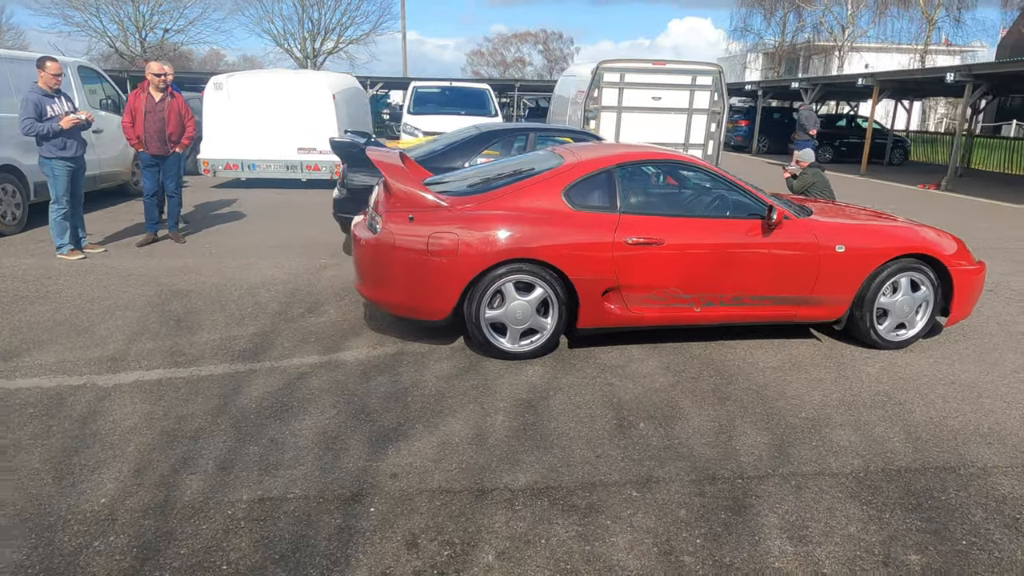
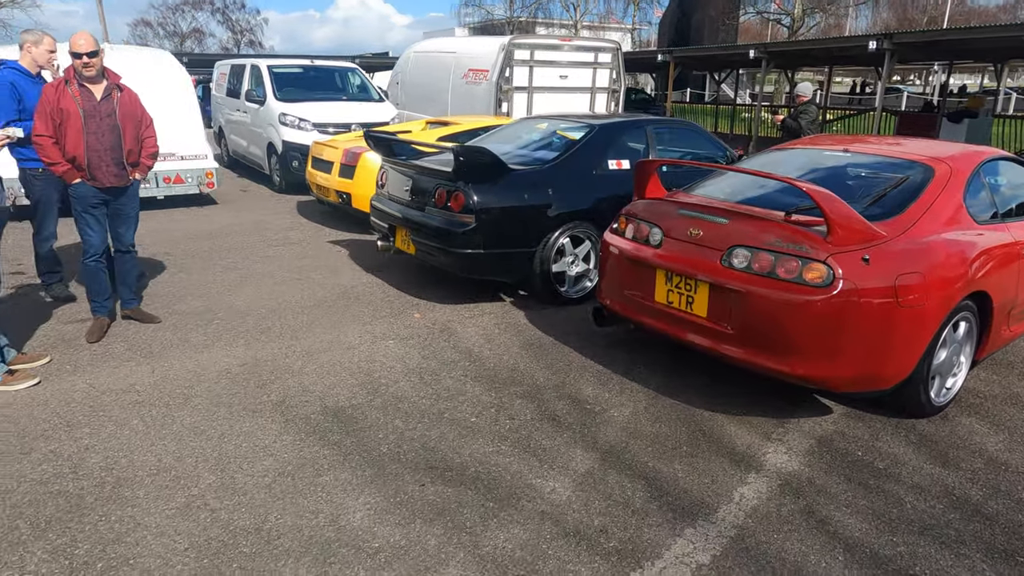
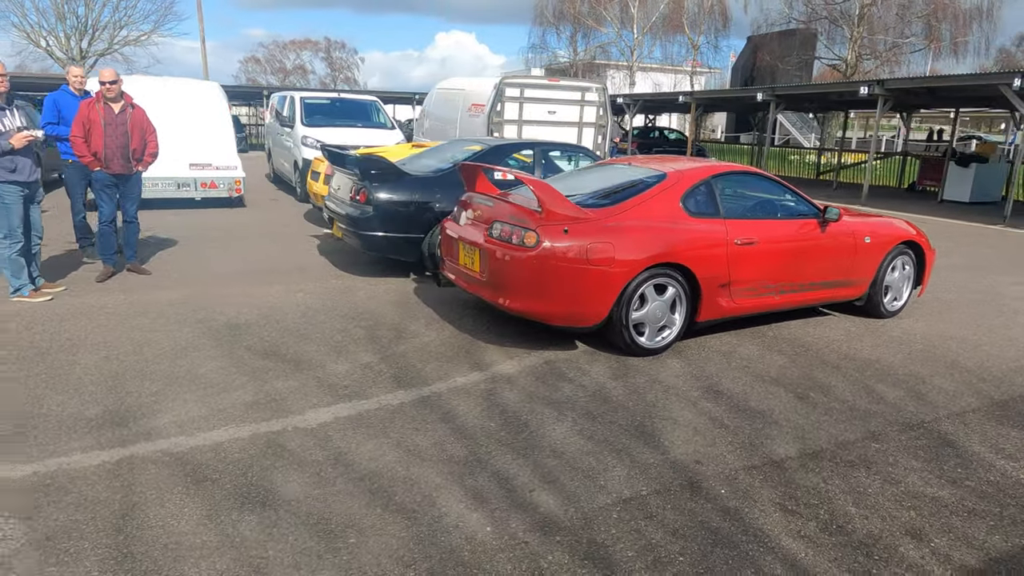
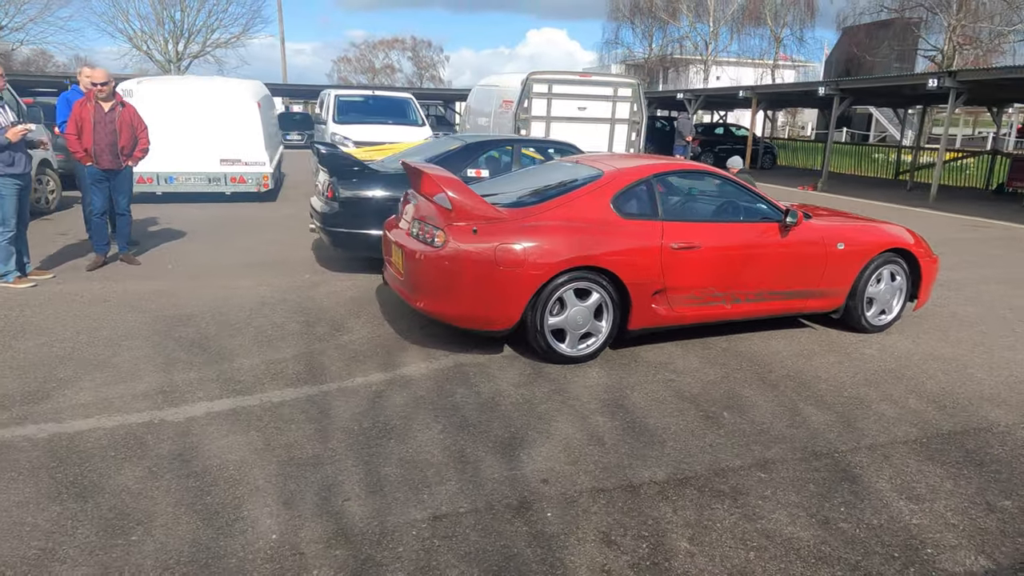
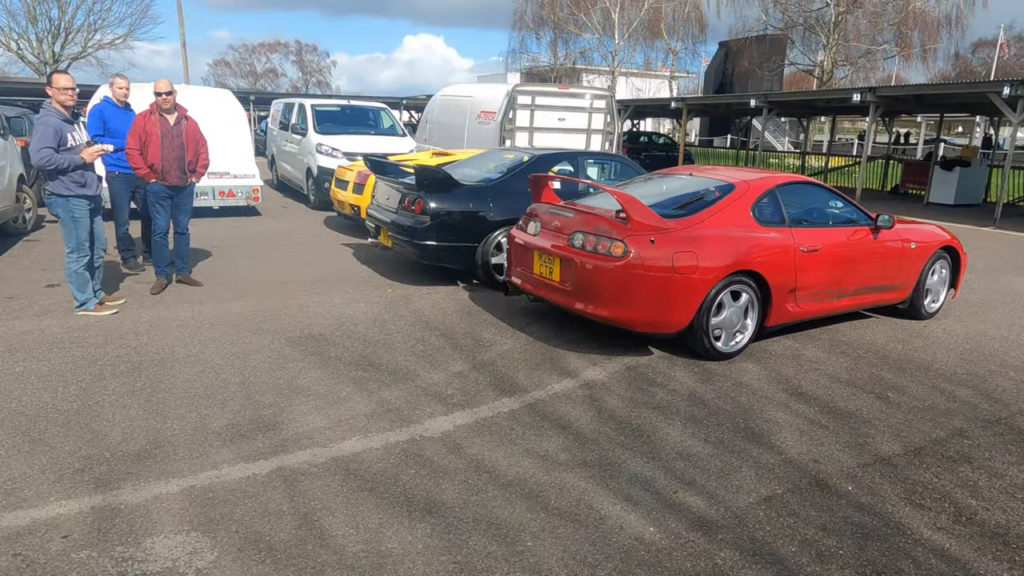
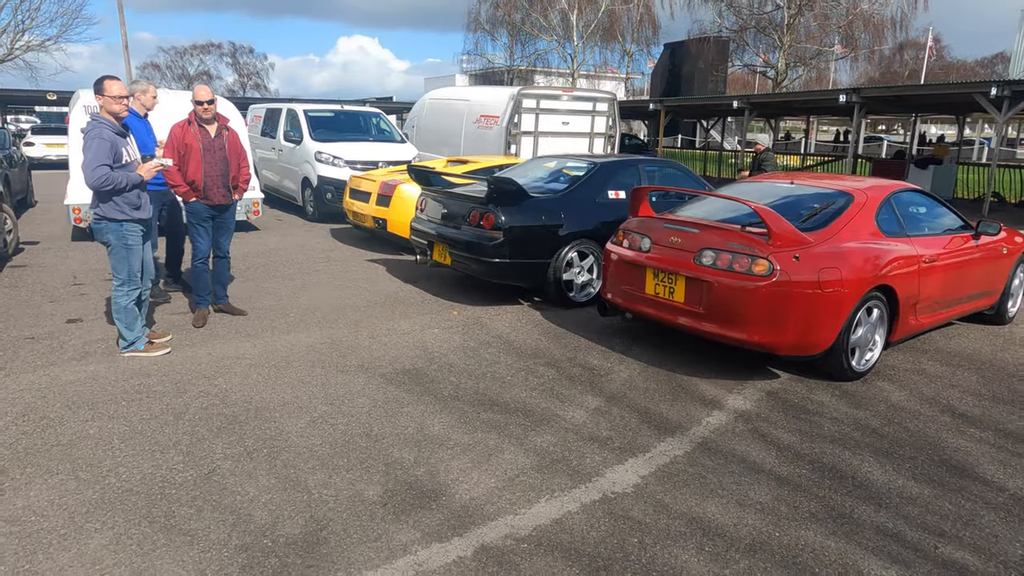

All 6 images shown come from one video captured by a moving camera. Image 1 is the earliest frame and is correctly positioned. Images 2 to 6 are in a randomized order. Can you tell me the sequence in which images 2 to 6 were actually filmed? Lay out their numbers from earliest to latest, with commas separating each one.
4, 3, 5, 6, 2
